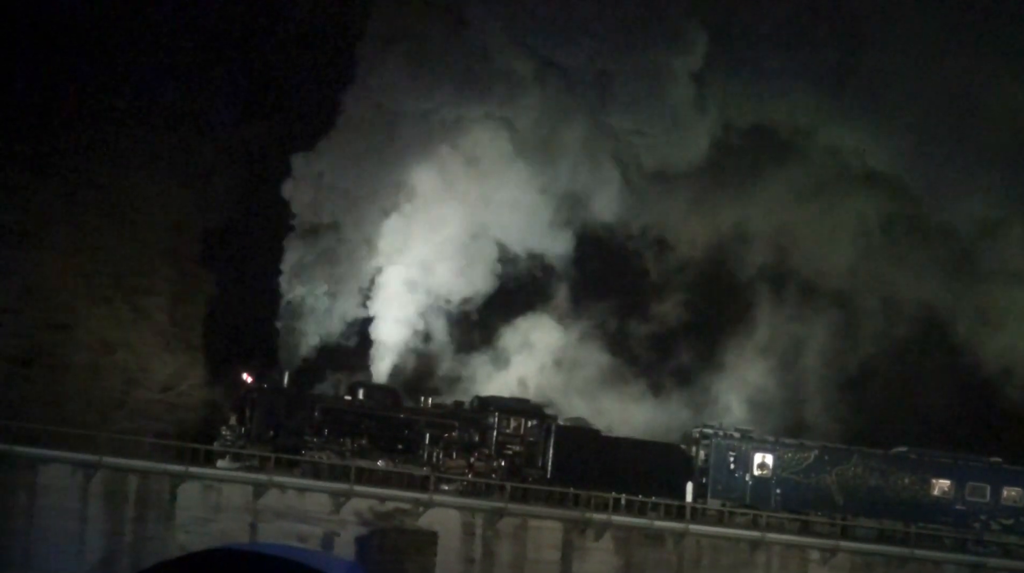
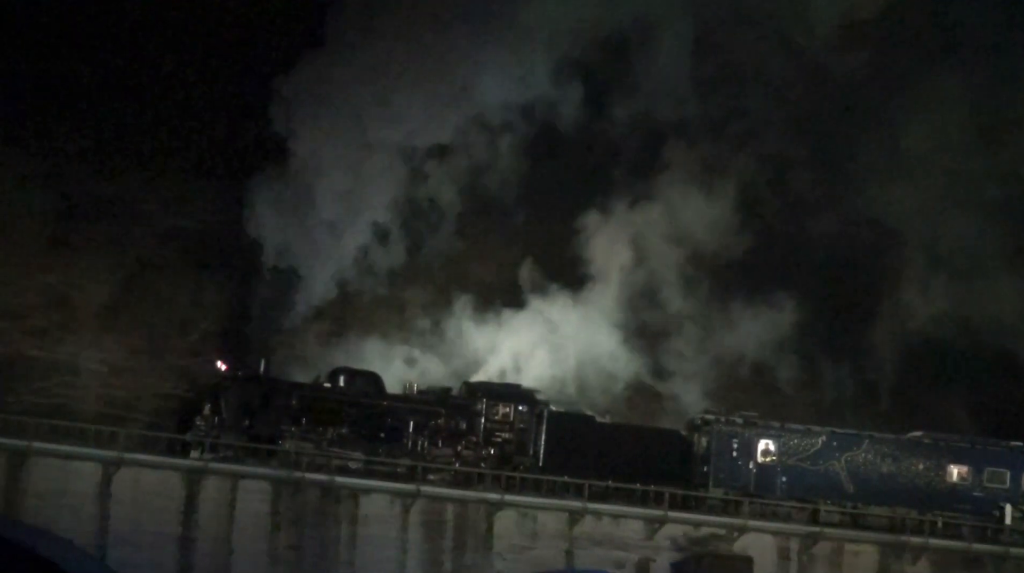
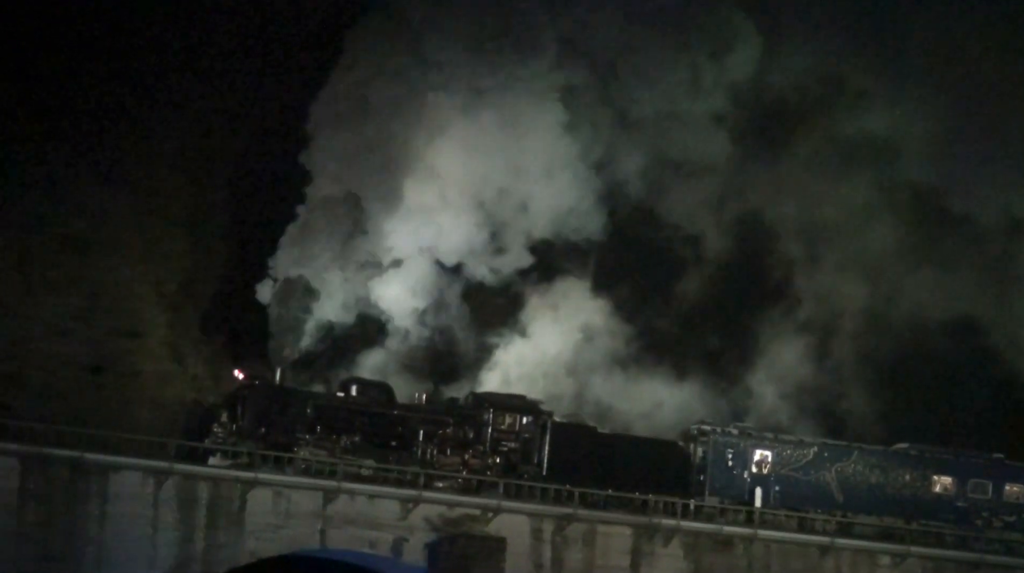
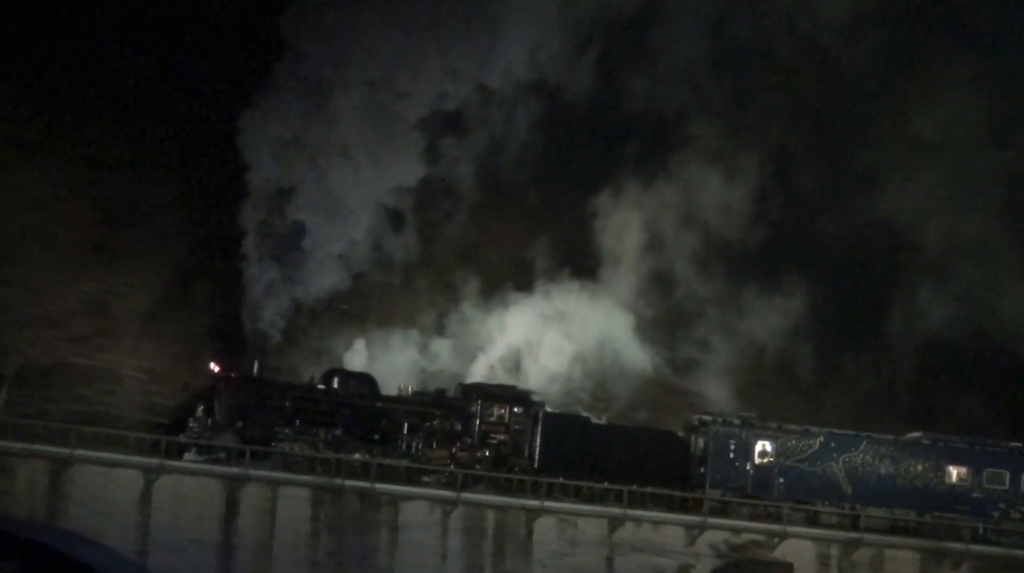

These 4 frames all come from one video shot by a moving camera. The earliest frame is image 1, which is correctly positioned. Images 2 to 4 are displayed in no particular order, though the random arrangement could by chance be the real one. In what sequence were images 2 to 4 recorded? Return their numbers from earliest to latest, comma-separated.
3, 2, 4
